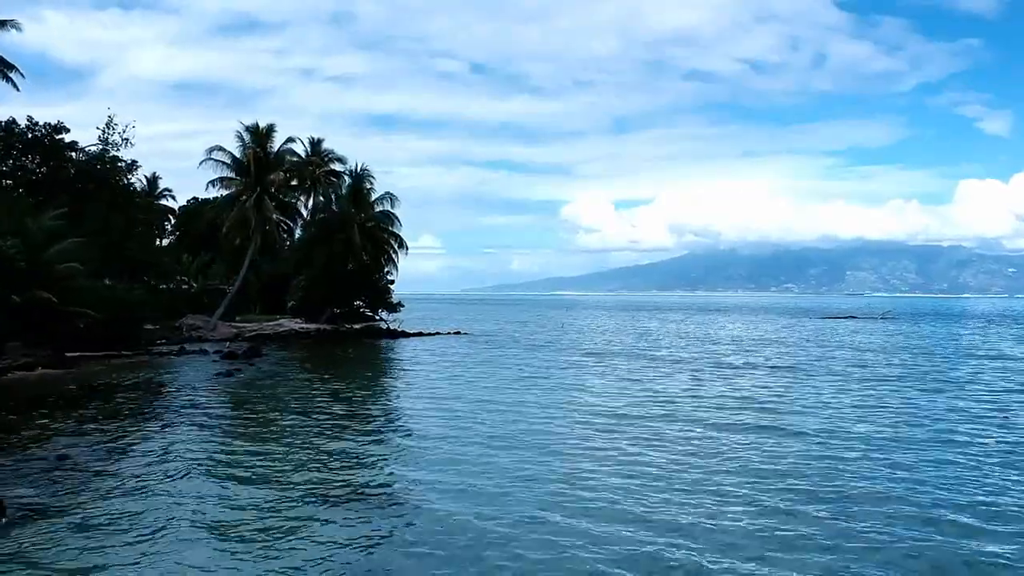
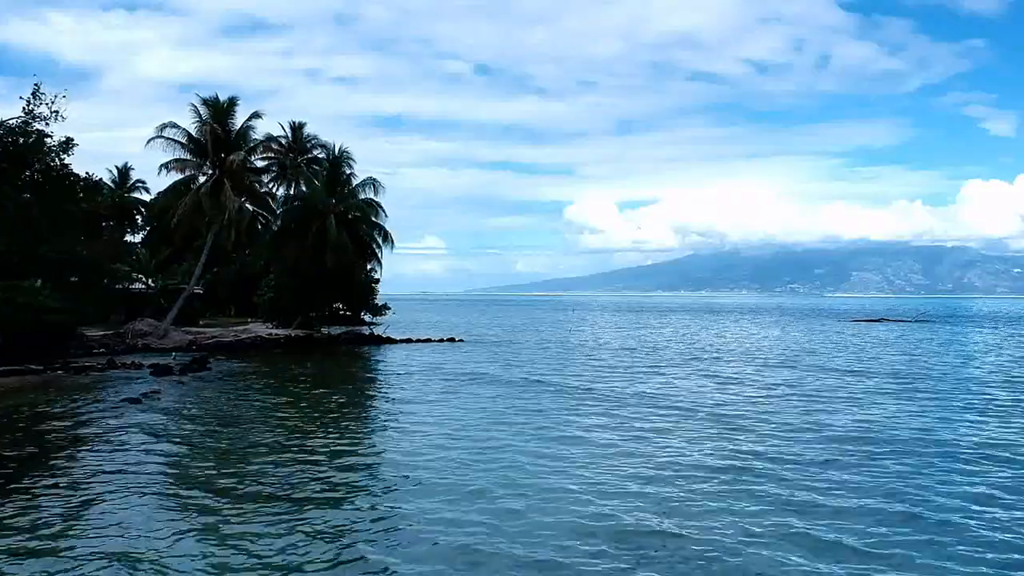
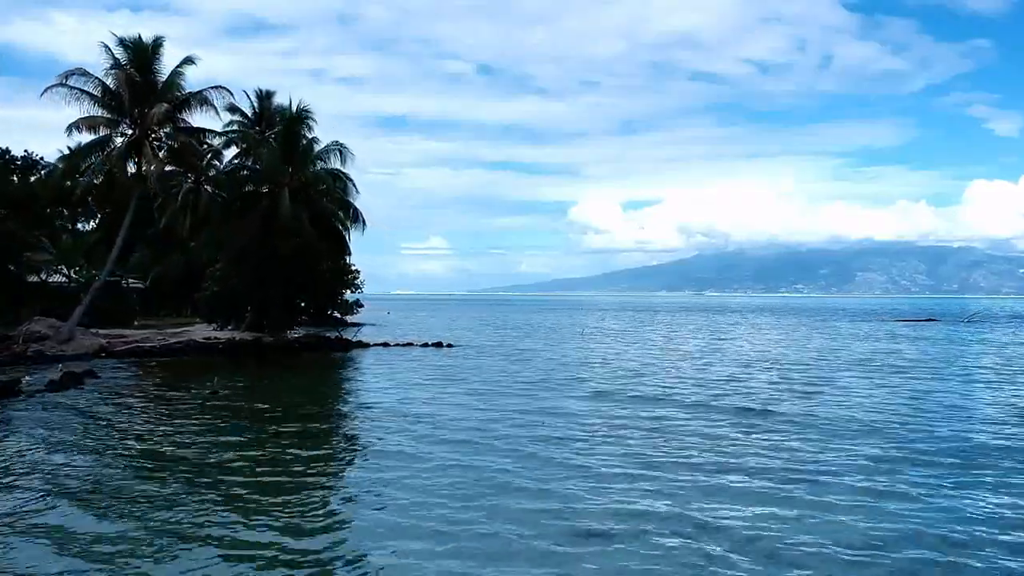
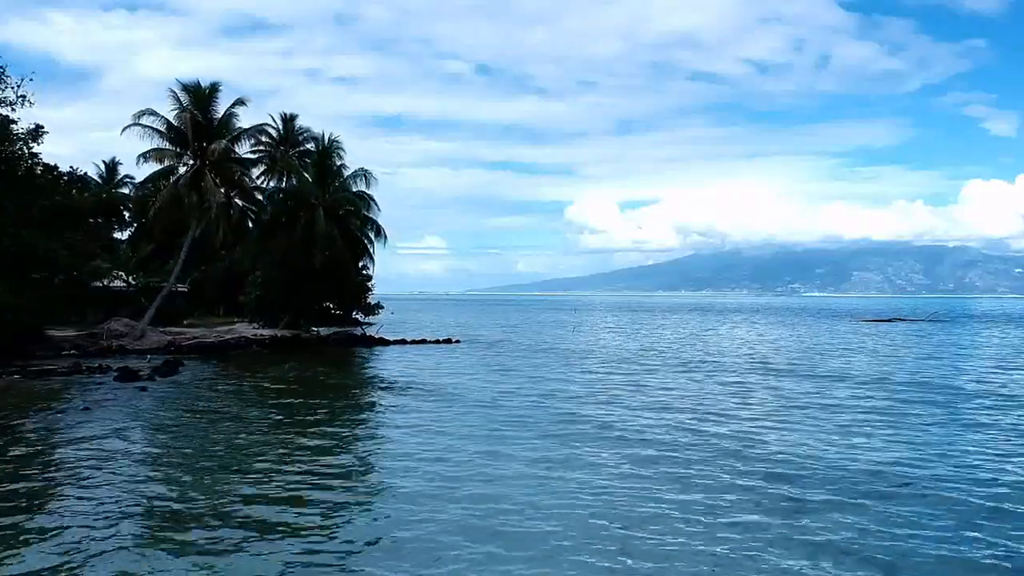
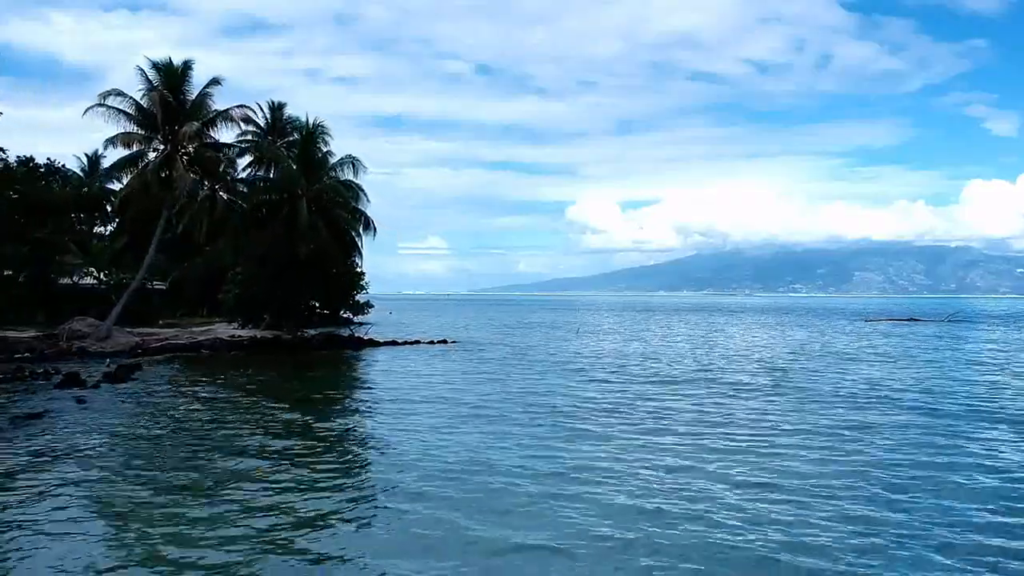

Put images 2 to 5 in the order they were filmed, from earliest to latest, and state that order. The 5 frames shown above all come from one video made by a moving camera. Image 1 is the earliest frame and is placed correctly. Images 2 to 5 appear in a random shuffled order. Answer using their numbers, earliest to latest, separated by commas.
2, 4, 5, 3
